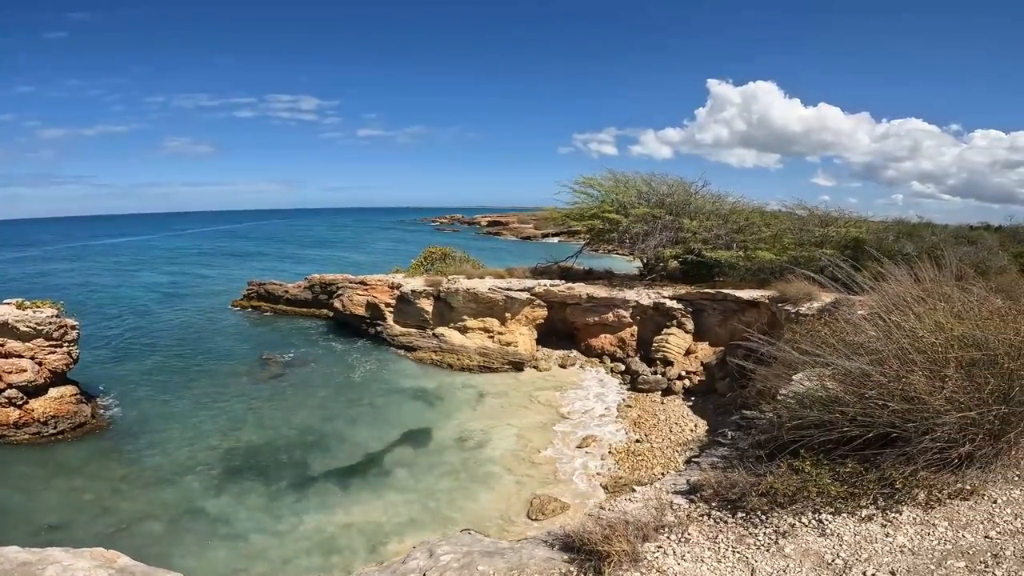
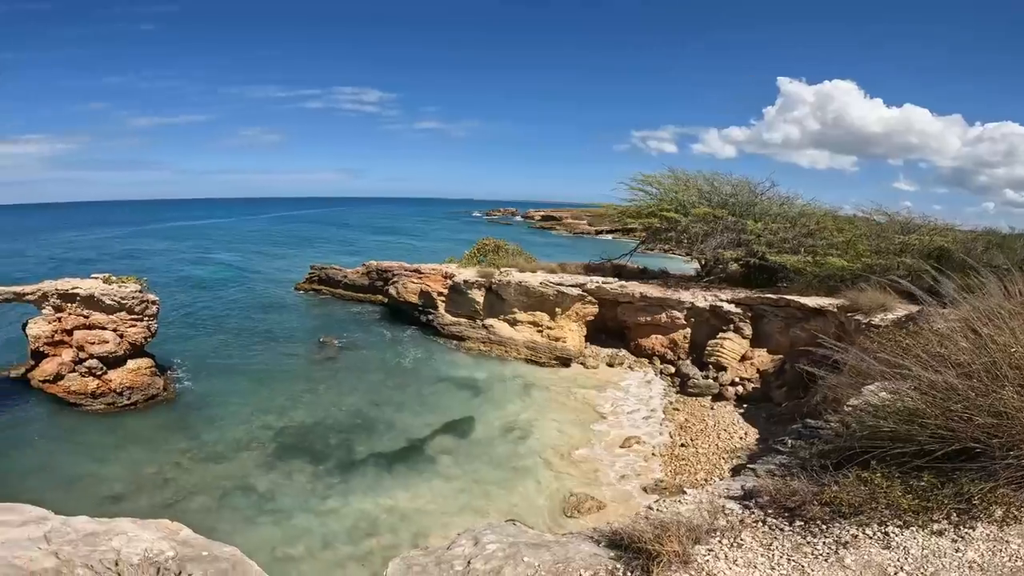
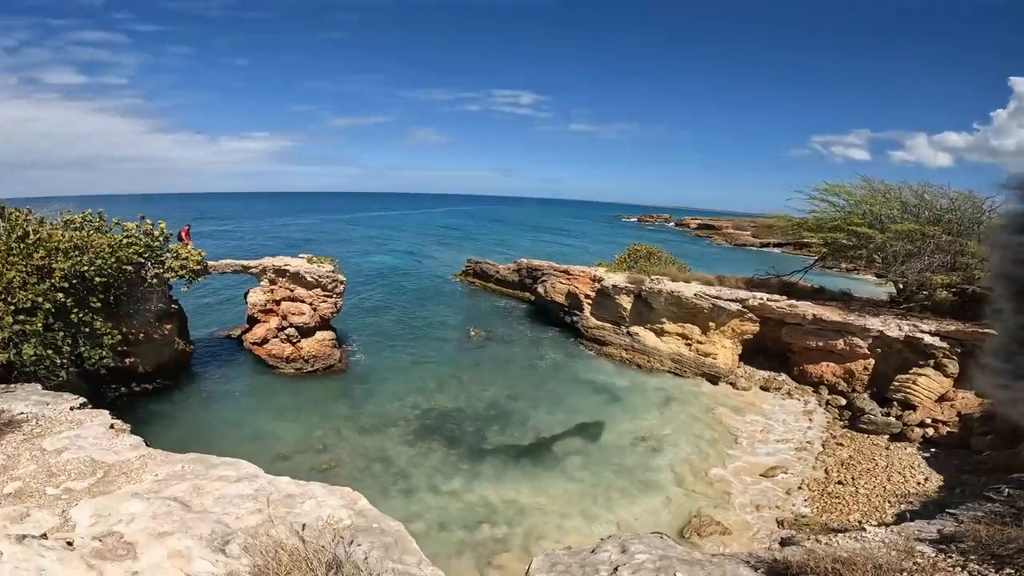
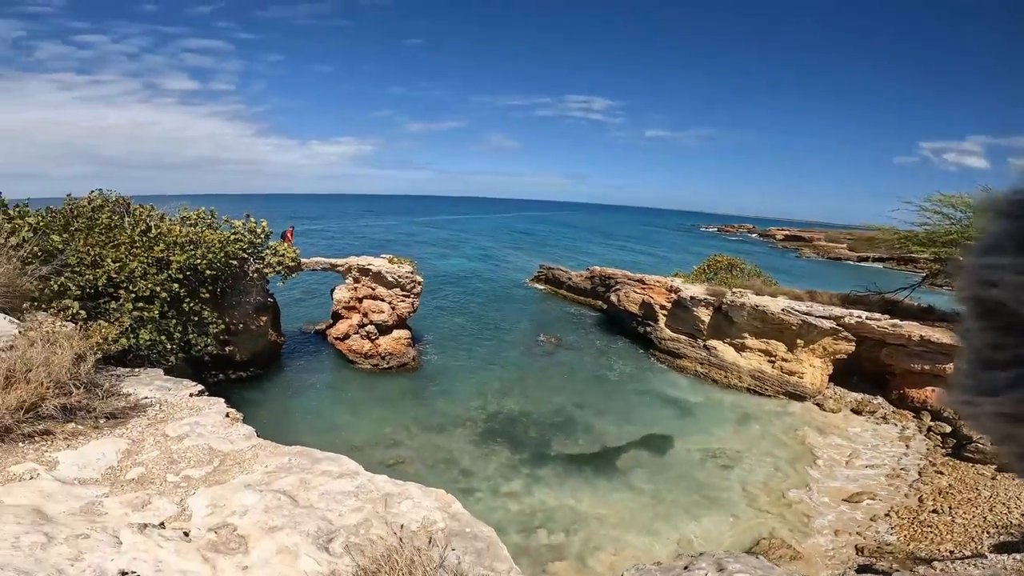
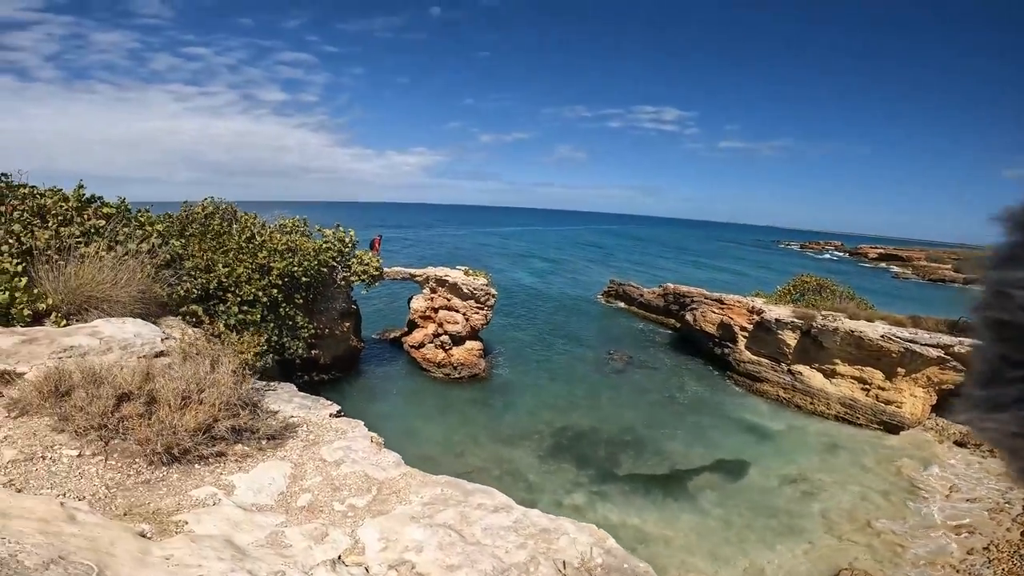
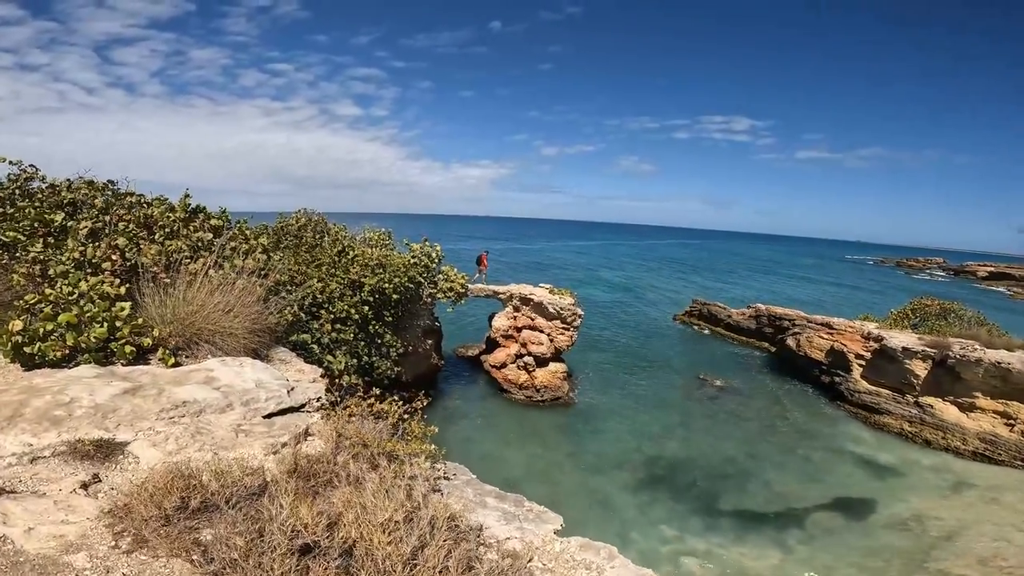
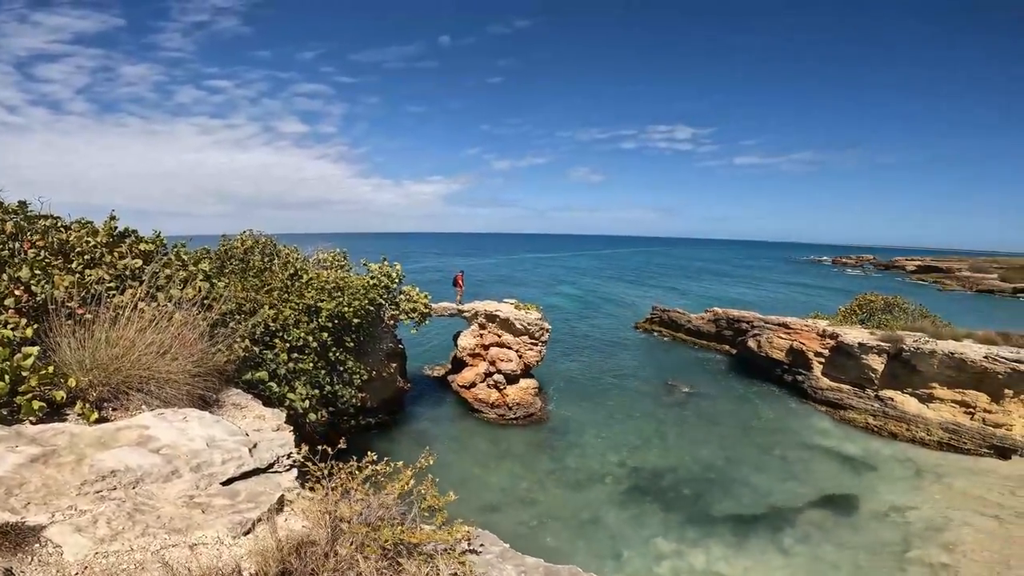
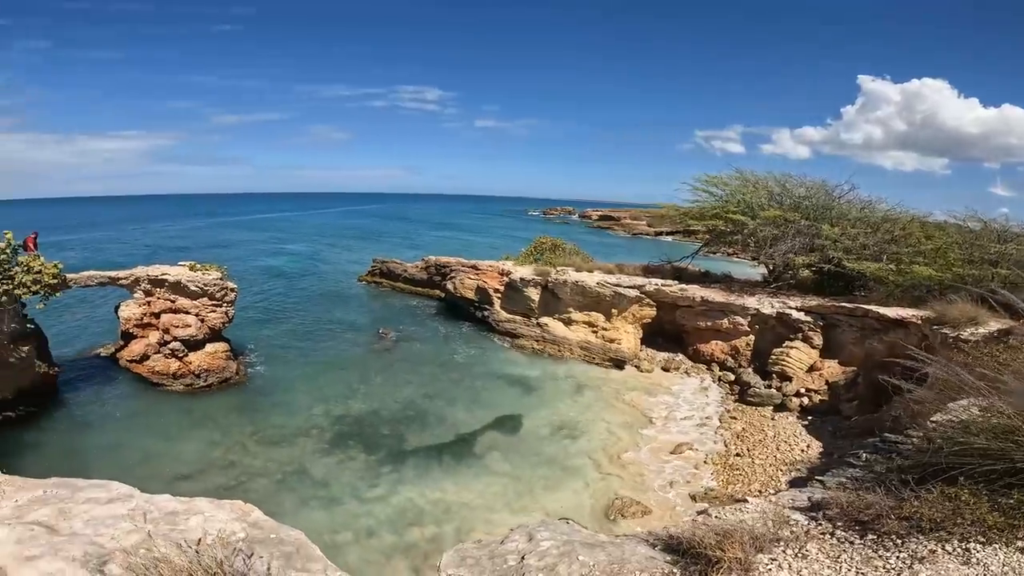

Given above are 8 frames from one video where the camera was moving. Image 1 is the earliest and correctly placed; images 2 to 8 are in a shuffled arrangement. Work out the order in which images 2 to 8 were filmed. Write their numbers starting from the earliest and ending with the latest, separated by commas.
2, 8, 3, 4, 5, 6, 7
